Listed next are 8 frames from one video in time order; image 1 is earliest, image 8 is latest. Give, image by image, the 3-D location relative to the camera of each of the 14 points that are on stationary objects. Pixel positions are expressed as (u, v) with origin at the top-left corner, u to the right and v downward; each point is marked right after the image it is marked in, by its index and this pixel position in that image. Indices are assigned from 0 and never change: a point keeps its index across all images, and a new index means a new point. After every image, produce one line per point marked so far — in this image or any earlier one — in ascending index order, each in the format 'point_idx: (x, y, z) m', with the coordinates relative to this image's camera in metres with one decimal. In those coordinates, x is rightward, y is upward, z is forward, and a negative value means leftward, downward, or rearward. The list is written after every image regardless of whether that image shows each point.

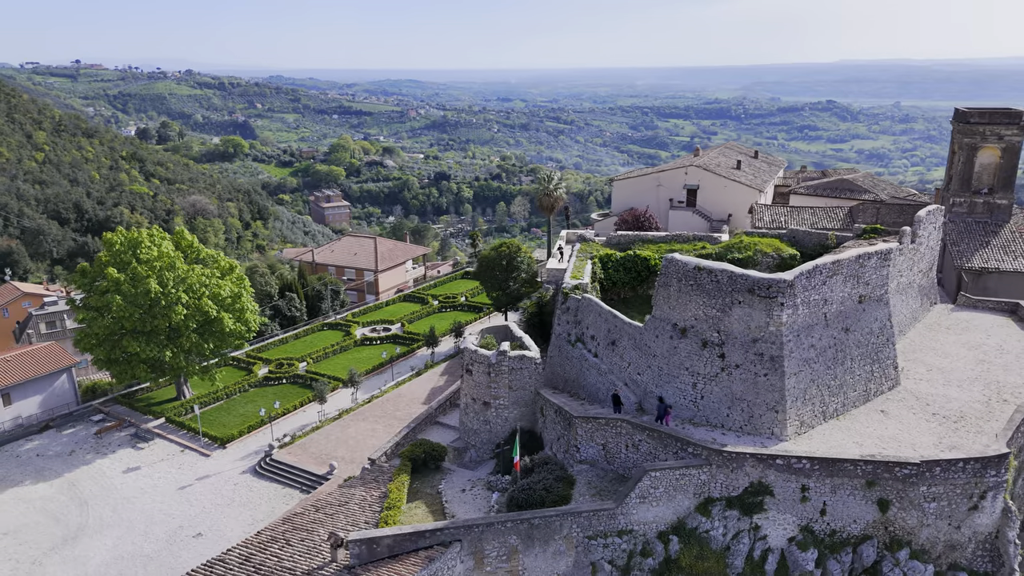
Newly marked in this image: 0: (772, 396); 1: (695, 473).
0: (+6.0, -2.5, +16.6) m
1: (+3.9, -3.9, +15.5) m
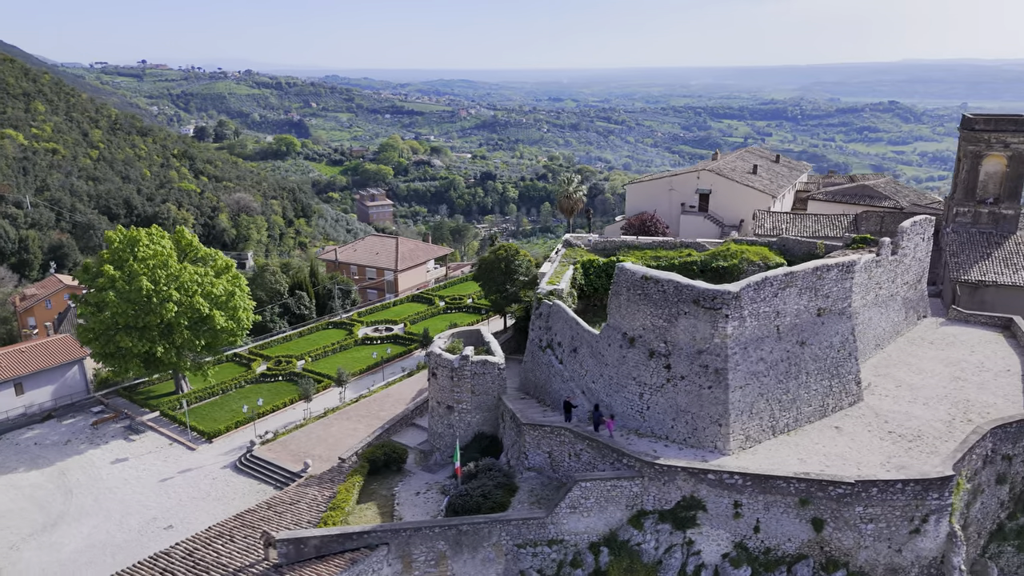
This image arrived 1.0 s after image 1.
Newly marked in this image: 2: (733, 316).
0: (+4.6, -2.7, +16.4) m
1: (+2.4, -4.2, +15.4) m
2: (+4.9, -0.6, +16.2) m
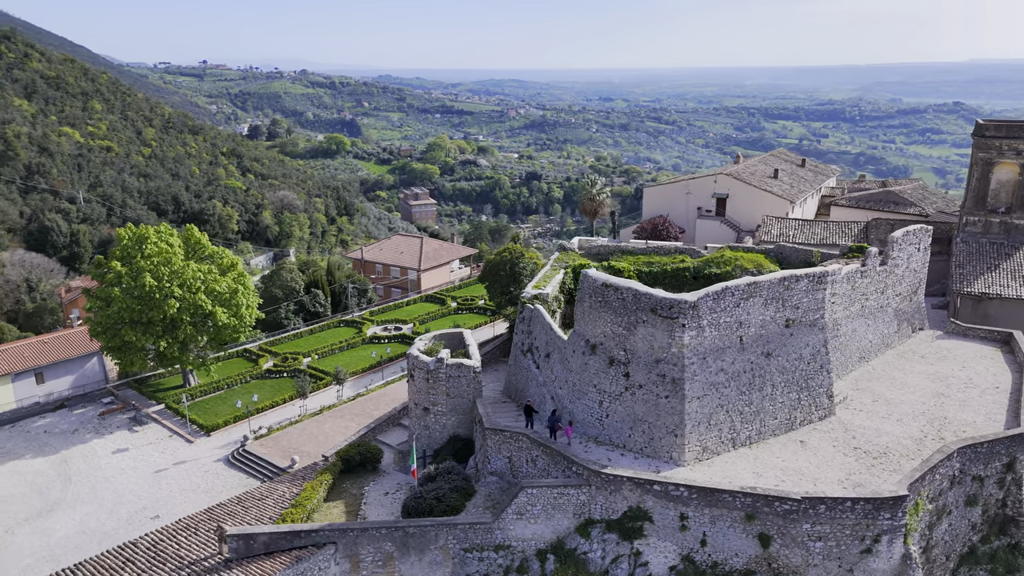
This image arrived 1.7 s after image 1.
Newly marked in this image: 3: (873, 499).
0: (+3.6, -2.9, +16.2) m
1: (+1.3, -4.3, +15.3) m
2: (+3.9, -0.8, +16.0) m
3: (+6.9, -4.0, +14.0) m
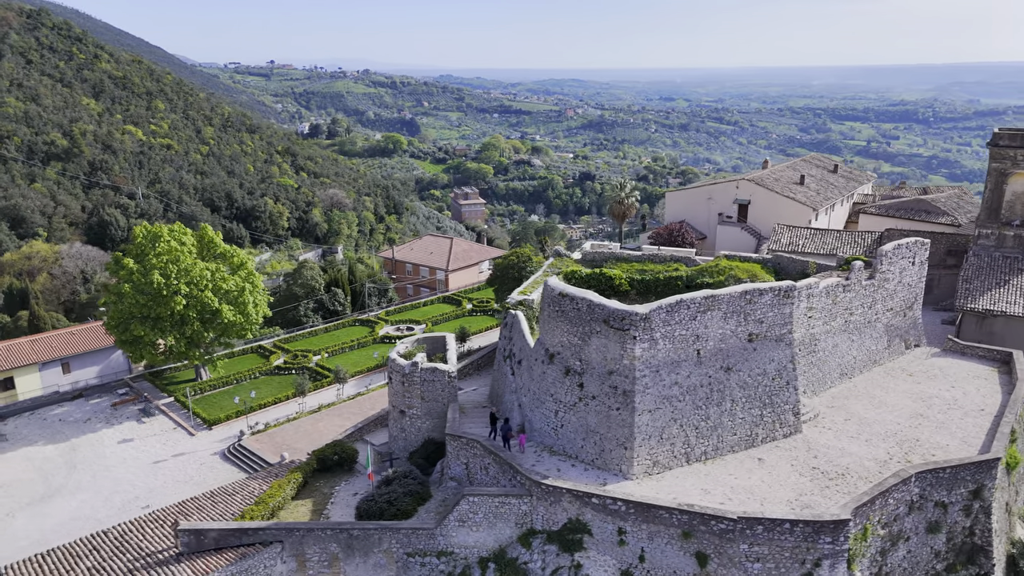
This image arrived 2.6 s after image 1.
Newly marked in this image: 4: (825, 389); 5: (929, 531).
0: (+2.4, -3.2, +16.0) m
1: (+0.1, -4.5, +15.3) m
2: (+2.8, -1.1, +15.8) m
3: (+5.6, -4.3, +13.6) m
4: (+8.4, -2.7, +19.7) m
5: (+8.8, -5.2, +15.5) m
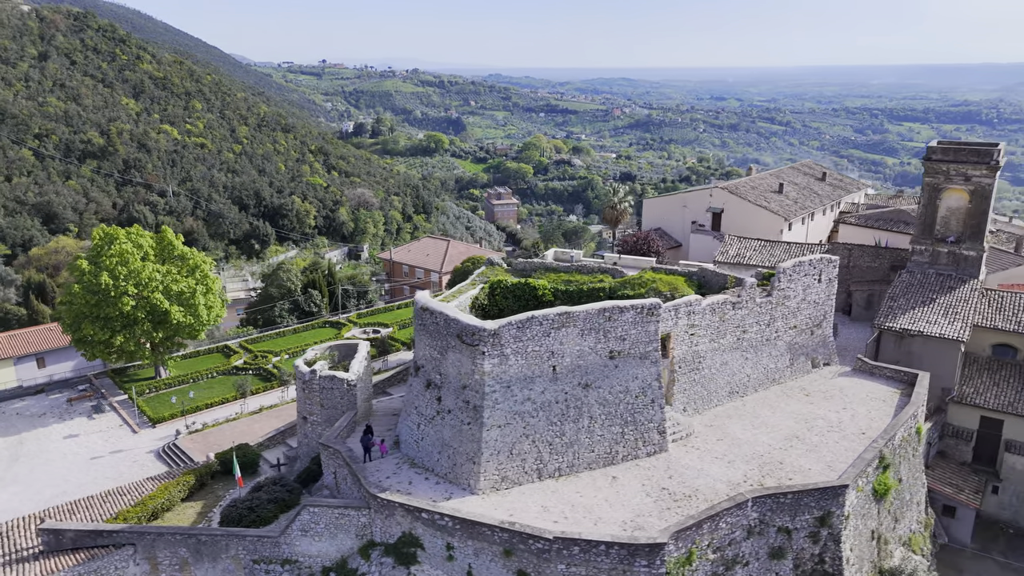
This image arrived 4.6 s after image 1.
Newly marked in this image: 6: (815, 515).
0: (-0.9, -3.5, +16.1) m
1: (-3.3, -4.8, +15.5) m
2: (-0.5, -1.4, +15.9) m
3: (+2.1, -4.7, +13.5) m
4: (+5.2, -3.2, +19.4) m
5: (+5.4, -5.6, +15.2) m
6: (+6.3, -4.8, +15.3) m
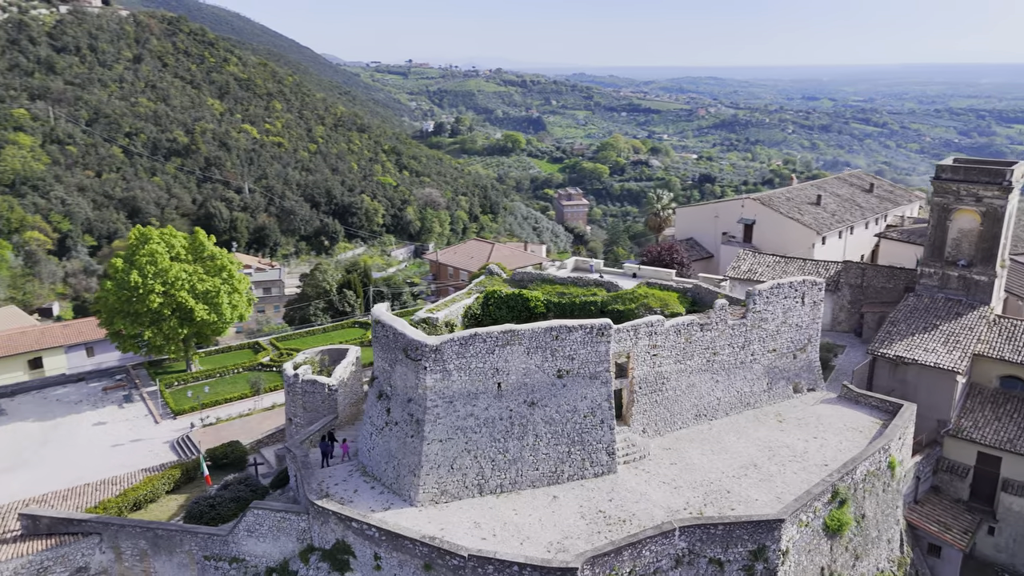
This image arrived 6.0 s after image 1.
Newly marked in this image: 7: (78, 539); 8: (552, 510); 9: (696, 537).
0: (-2.2, -3.9, +16.5) m
1: (-4.7, -5.1, +16.1) m
2: (-1.8, -1.8, +16.2) m
3: (+0.5, -5.2, +13.6) m
4: (+4.2, -3.7, +19.2) m
5: (+3.9, -6.1, +14.9) m
6: (+4.8, -5.3, +14.9) m
7: (-10.2, -5.9, +17.1) m
8: (+0.9, -4.9, +16.0) m
9: (+3.7, -5.0, +14.8) m
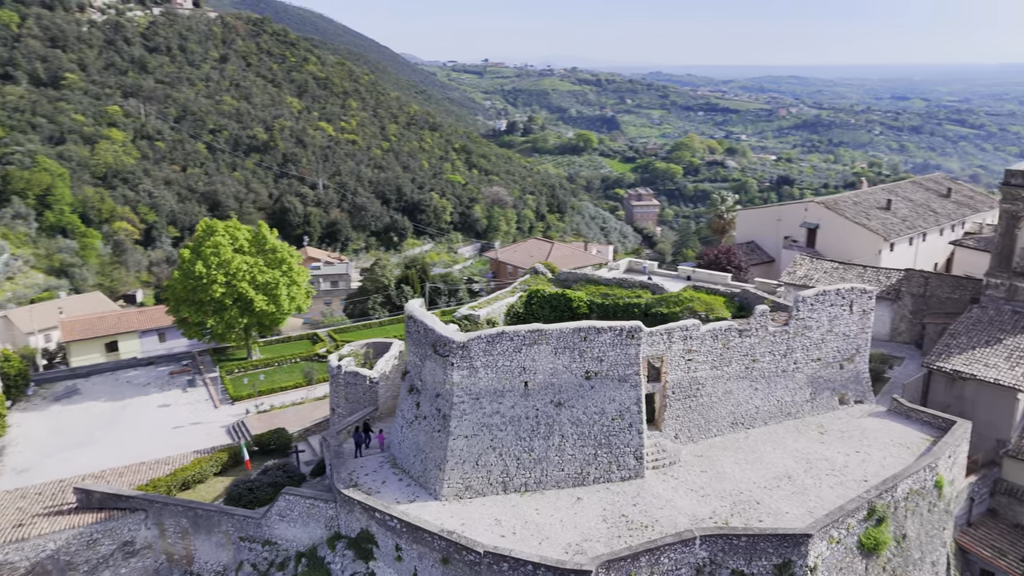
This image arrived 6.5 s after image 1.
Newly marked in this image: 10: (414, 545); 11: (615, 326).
0: (-1.7, -3.8, +16.7) m
1: (-4.2, -4.9, +16.6) m
2: (-1.2, -1.7, +16.3) m
3: (+0.7, -5.2, +13.6) m
4: (+5.0, -3.8, +18.8) m
5: (+4.2, -6.2, +14.6) m
6: (+5.2, -5.4, +14.5) m
7: (-9.6, -5.6, +18.1) m
8: (+1.4, -4.9, +16.0) m
9: (+4.1, -5.1, +14.4) m
10: (-2.0, -5.3, +15.1) m
11: (+2.4, -0.9, +16.8) m
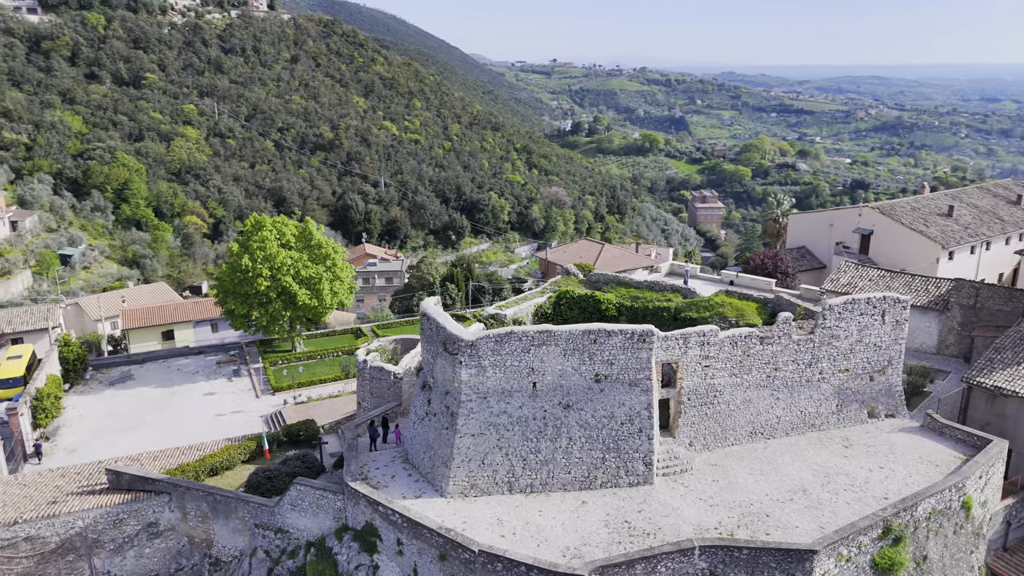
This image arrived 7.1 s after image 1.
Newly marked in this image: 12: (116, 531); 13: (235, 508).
0: (-1.5, -3.7, +16.8) m
1: (-4.1, -4.8, +16.9) m
2: (-1.0, -1.7, +16.4) m
3: (+0.6, -5.2, +13.5) m
4: (+5.3, -3.9, +18.3) m
5: (+4.1, -6.3, +14.2) m
6: (+5.1, -5.6, +14.0) m
7: (-9.3, -5.4, +18.9) m
8: (+1.4, -4.9, +15.8) m
9: (+4.0, -5.2, +14.1) m
10: (-2.0, -5.3, +15.2) m
11: (+2.6, -0.9, +16.5) m
12: (-10.1, -6.2, +18.6) m
13: (-6.9, -5.4, +18.2) m
